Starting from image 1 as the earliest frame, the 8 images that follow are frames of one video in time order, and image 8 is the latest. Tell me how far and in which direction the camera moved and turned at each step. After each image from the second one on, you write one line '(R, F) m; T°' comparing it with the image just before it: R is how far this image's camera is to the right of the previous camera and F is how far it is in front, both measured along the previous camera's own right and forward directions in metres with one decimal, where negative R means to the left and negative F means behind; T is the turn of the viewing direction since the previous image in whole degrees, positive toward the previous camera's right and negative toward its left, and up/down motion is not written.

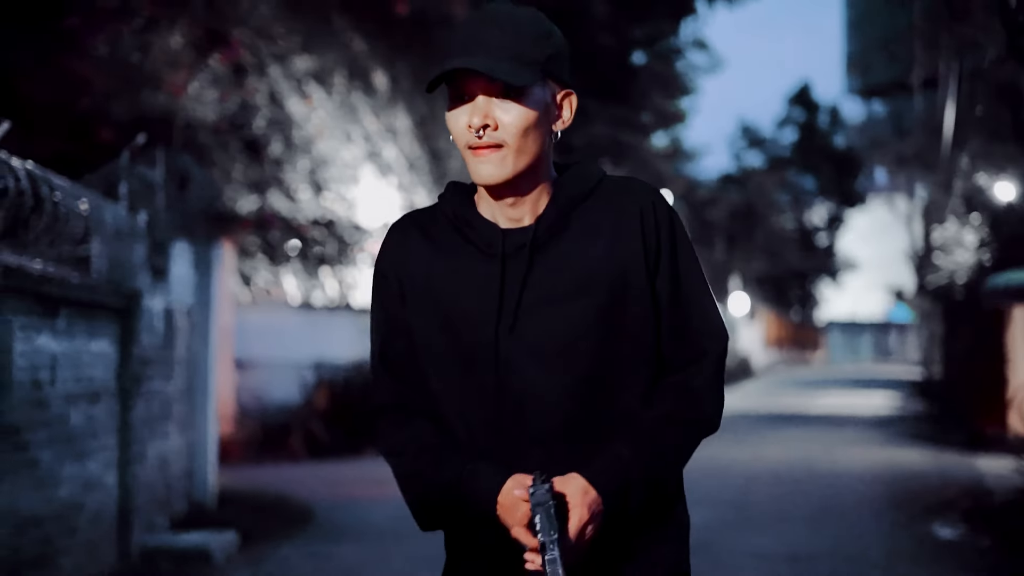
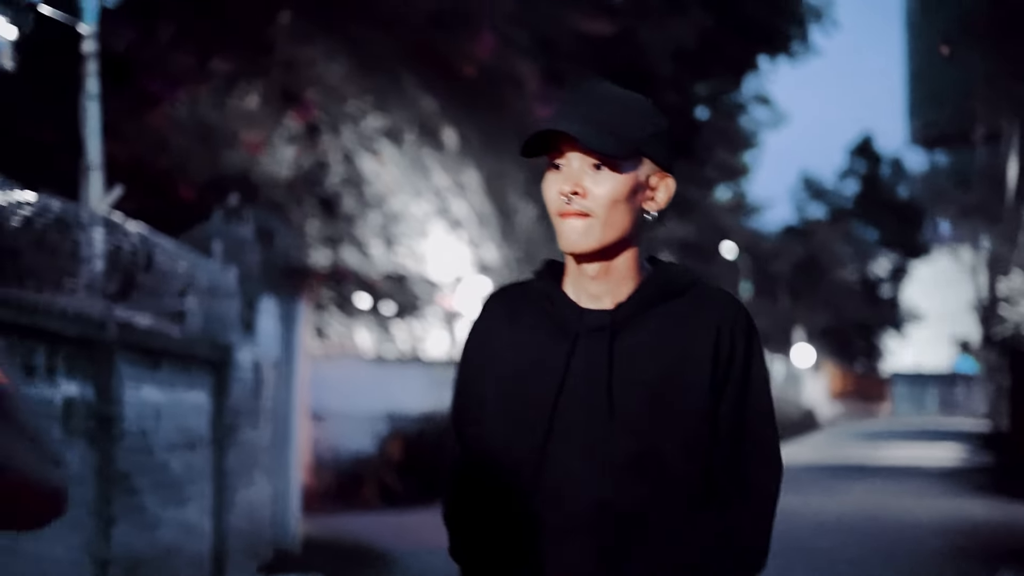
(-0.1, -0.3) m; -2°
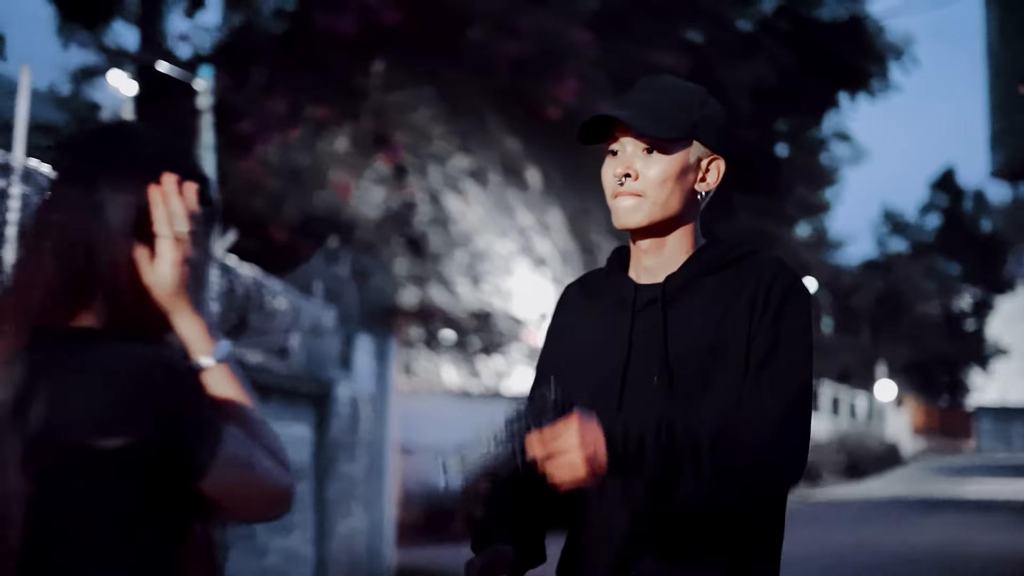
(0.0, -0.2) m; -3°
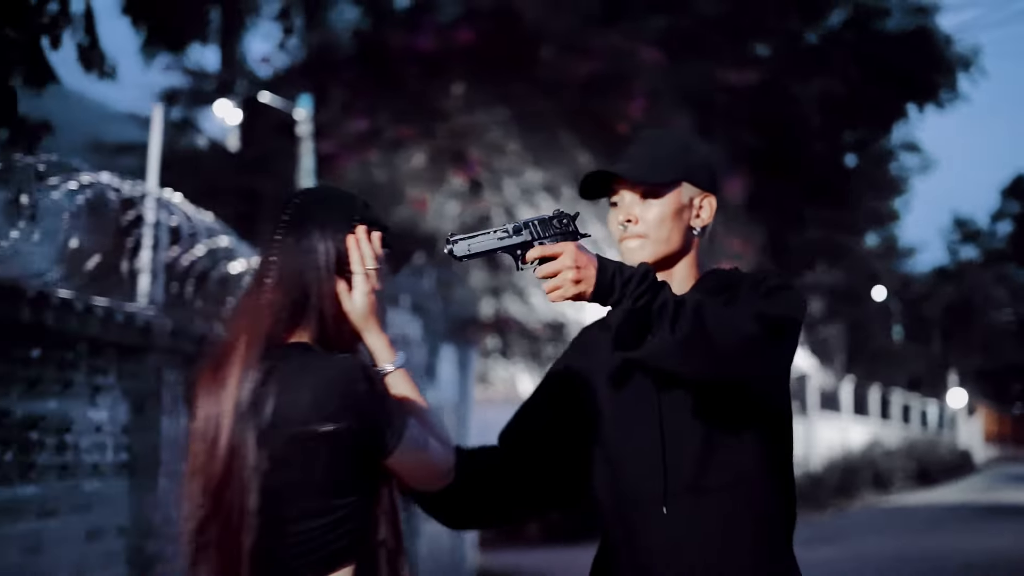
(0.0, -0.3) m; -2°
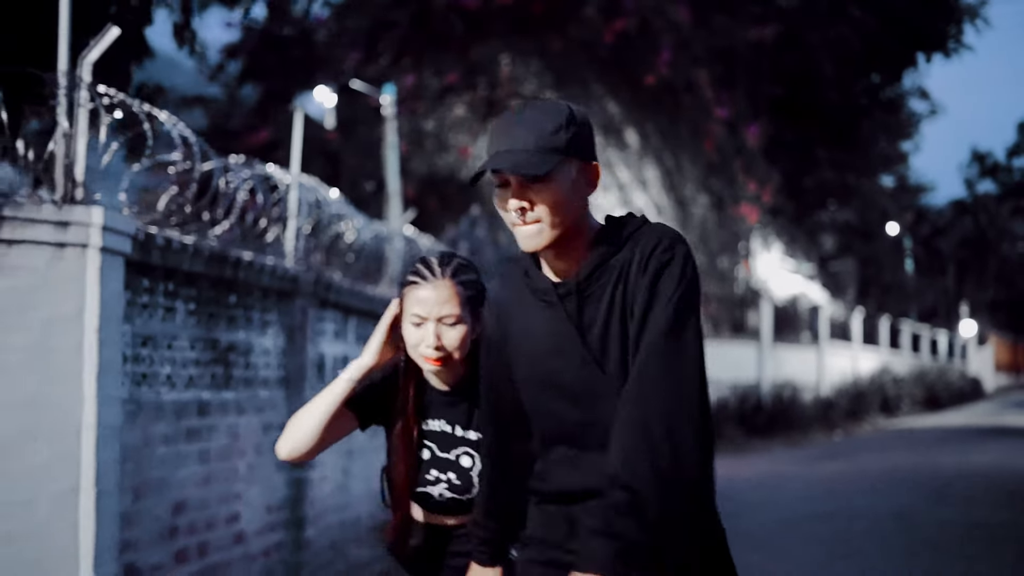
(-0.1, -1.3) m; -1°
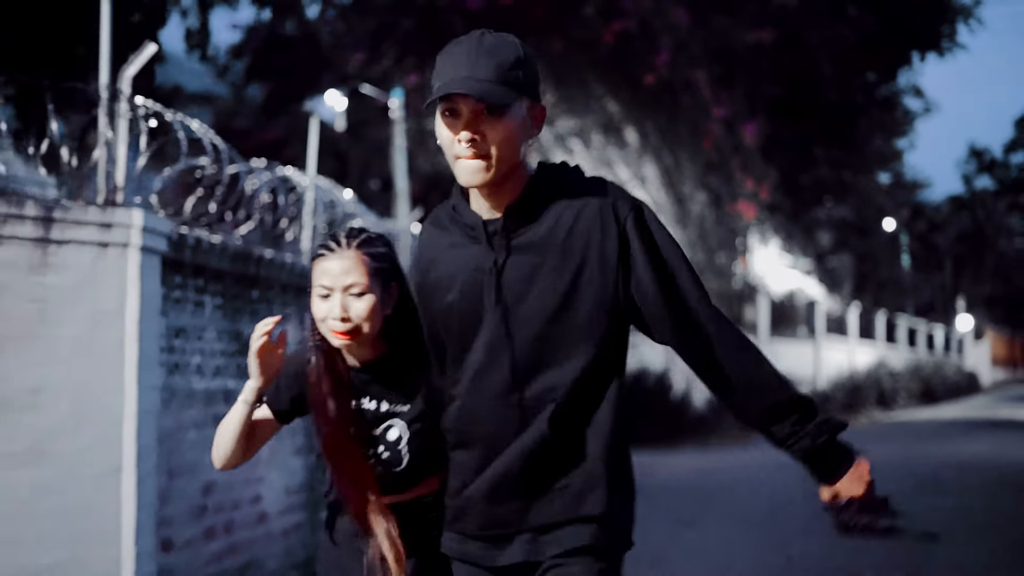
(0.0, -0.3) m; 0°
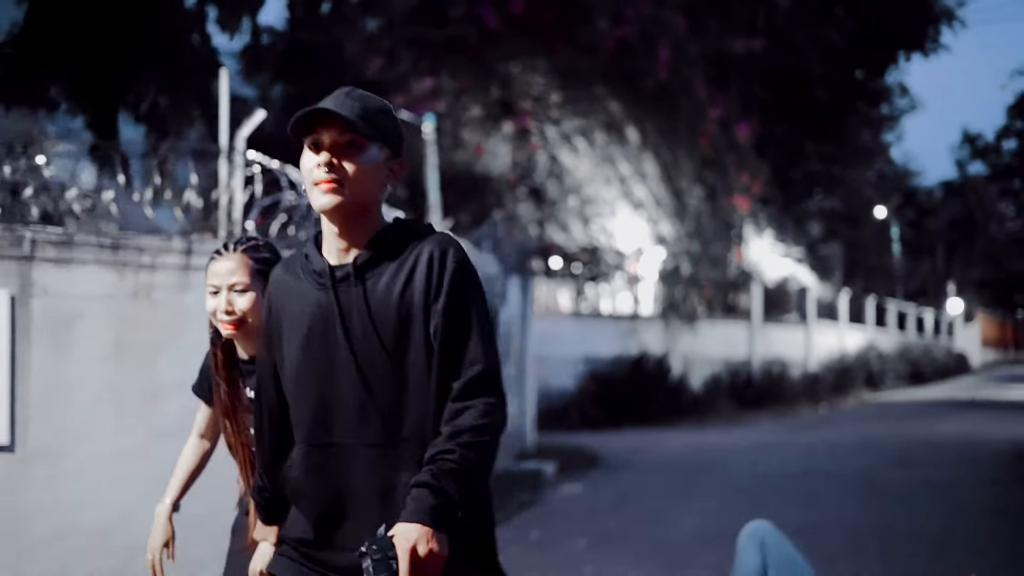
(-0.1, -1.1) m; 0°
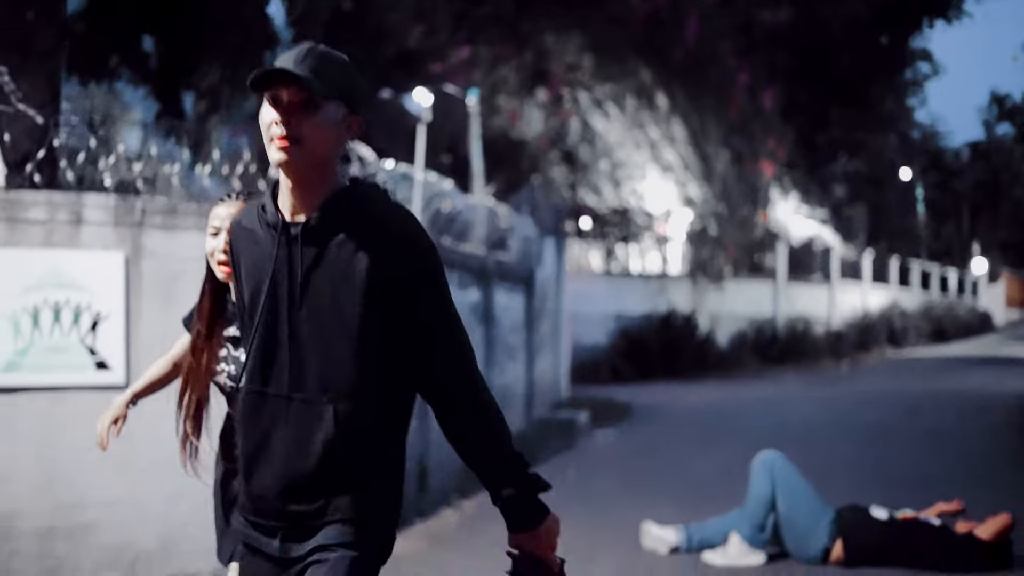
(0.0, -0.7) m; -1°
